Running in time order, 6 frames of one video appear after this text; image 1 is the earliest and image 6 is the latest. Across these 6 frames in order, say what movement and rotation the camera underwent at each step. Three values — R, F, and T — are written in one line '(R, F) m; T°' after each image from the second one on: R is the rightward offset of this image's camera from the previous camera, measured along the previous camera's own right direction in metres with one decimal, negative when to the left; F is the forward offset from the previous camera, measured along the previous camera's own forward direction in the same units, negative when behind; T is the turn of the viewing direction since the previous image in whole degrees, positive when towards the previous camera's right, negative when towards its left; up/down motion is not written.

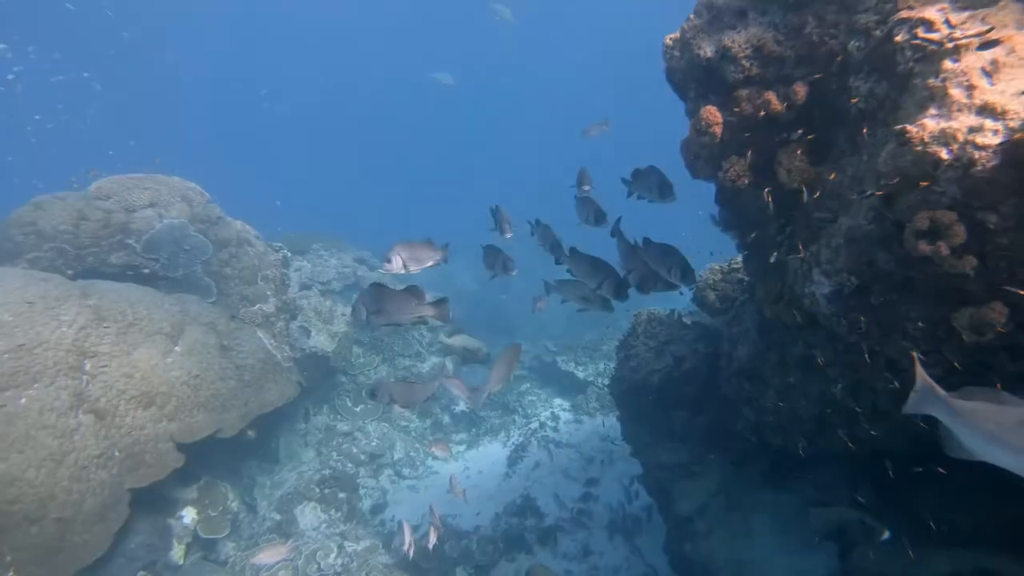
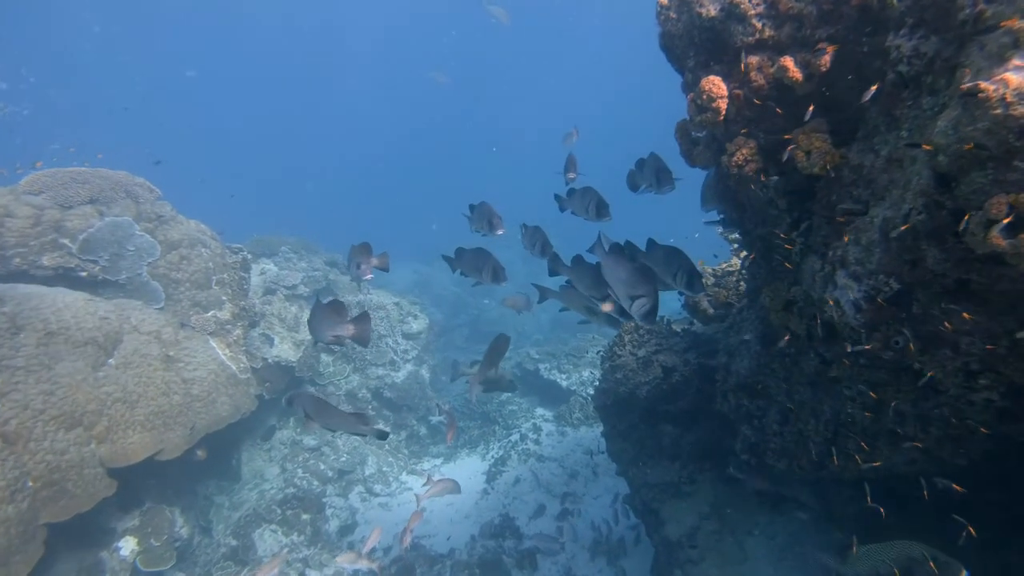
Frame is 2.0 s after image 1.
(+0.1, +0.6) m; +2°
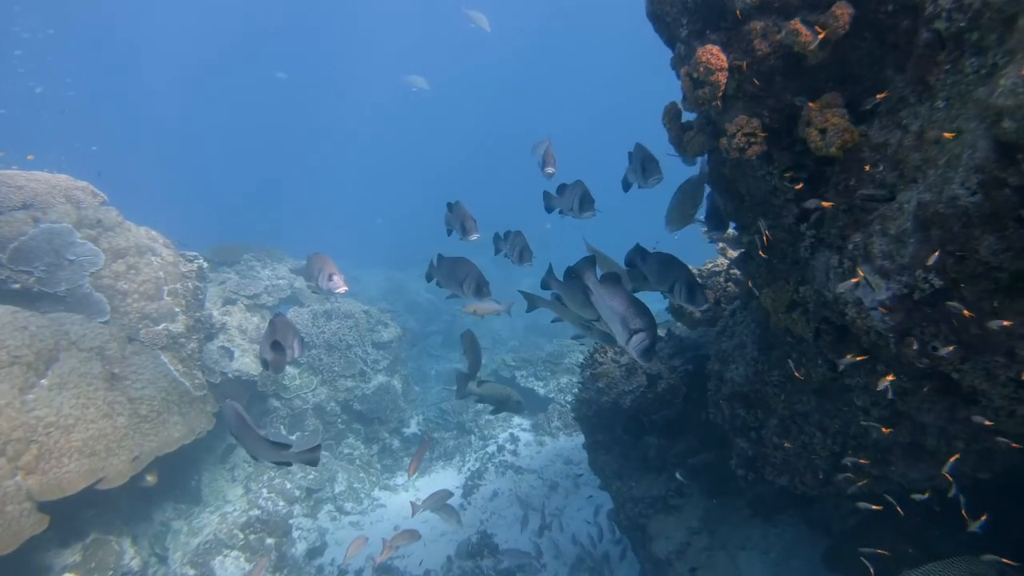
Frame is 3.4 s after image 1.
(0.0, +0.5) m; +3°
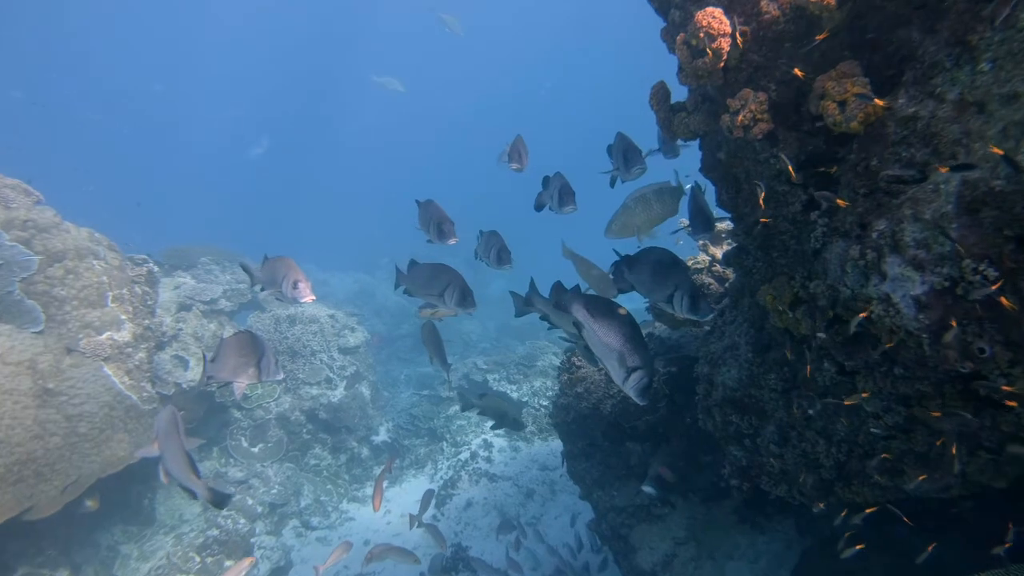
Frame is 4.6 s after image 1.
(0.0, +0.4) m; +3°
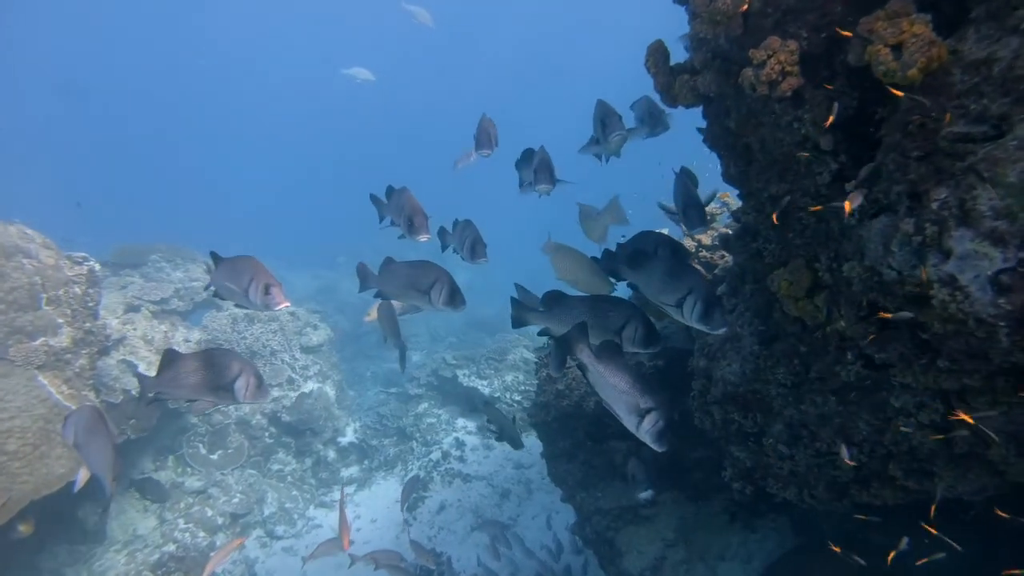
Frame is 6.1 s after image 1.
(-0.1, +0.4) m; +3°
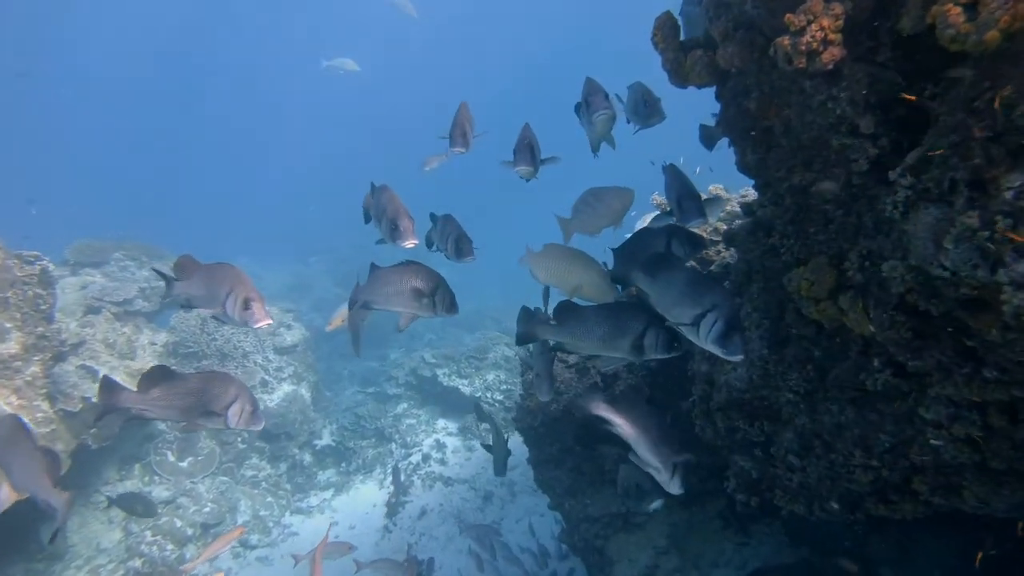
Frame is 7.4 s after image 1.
(-0.1, +0.3) m; +2°
